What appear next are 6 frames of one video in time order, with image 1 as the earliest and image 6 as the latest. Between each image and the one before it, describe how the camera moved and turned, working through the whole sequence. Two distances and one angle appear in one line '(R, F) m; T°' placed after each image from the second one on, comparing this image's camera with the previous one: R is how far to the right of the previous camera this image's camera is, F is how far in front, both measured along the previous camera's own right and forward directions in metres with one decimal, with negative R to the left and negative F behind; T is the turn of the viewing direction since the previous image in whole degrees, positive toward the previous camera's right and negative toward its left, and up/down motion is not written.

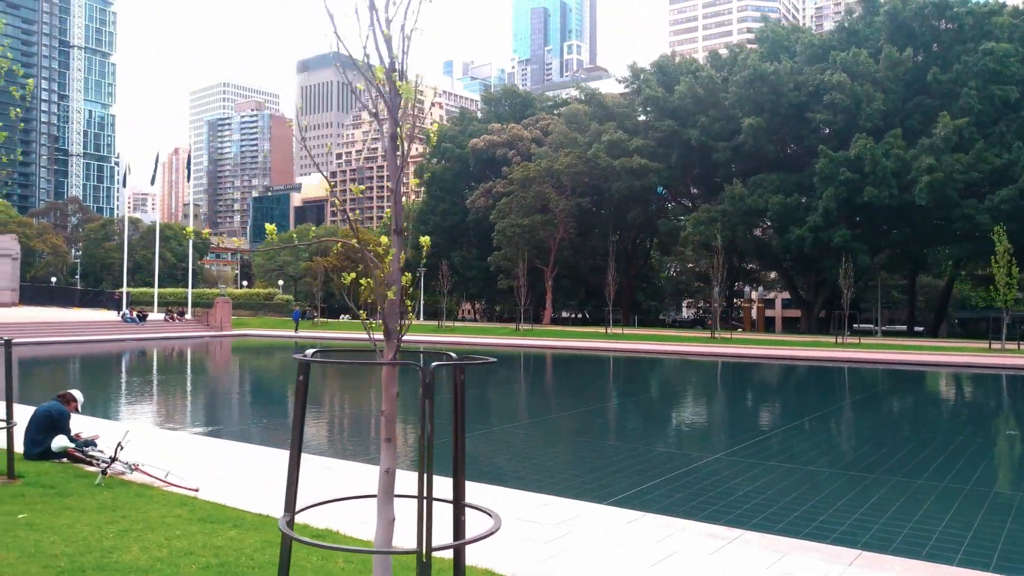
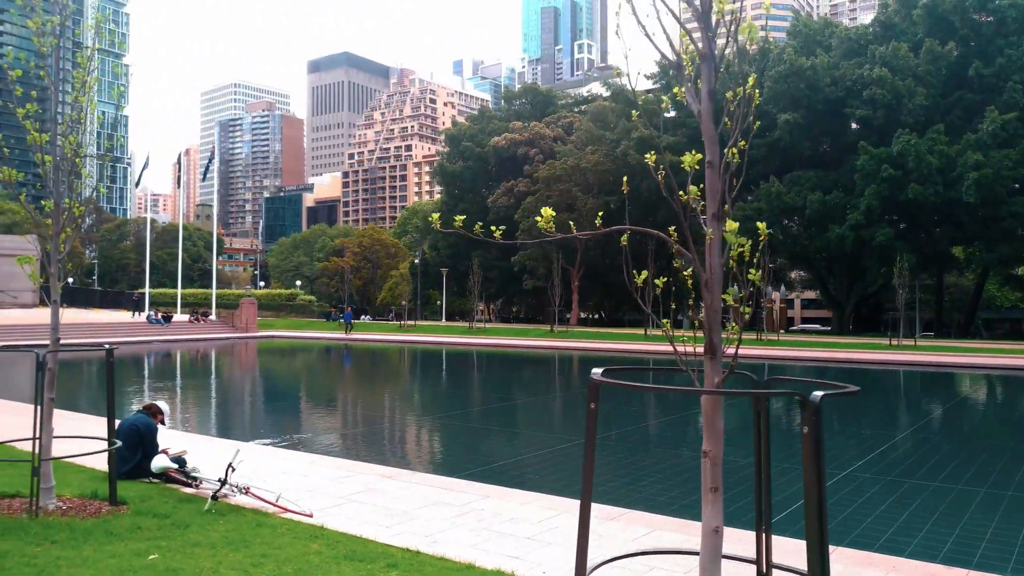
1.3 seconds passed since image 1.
(-0.9, +0.6) m; -1°
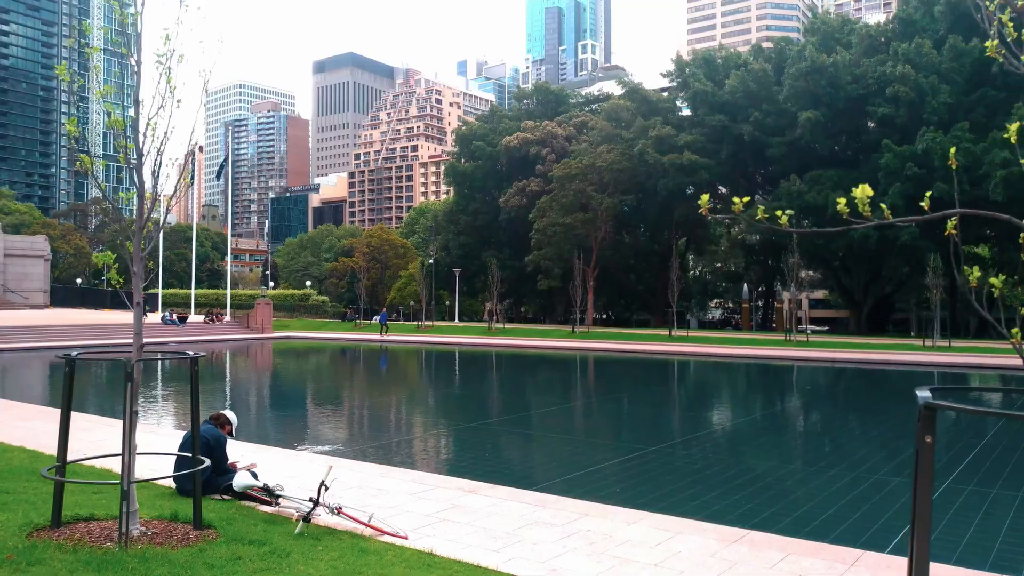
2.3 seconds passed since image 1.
(-0.6, +0.4) m; 0°
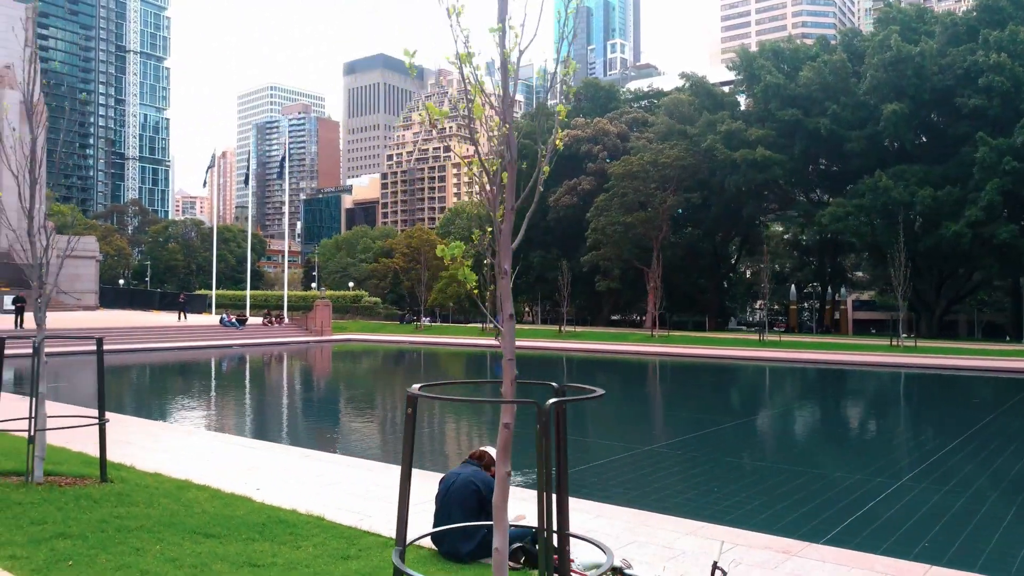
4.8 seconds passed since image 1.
(-1.7, +1.1) m; -2°
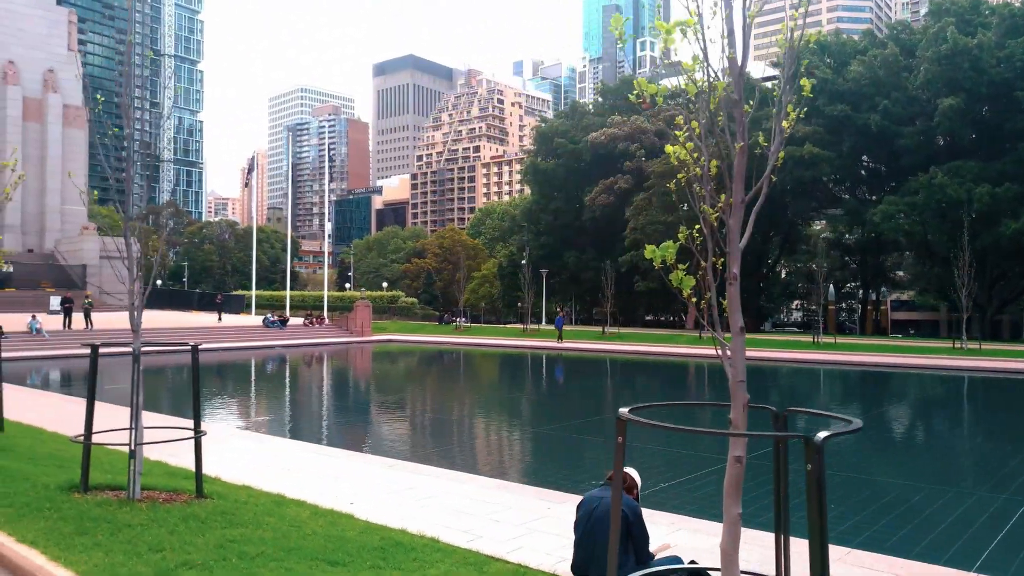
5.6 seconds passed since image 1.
(-0.6, +0.4) m; -2°
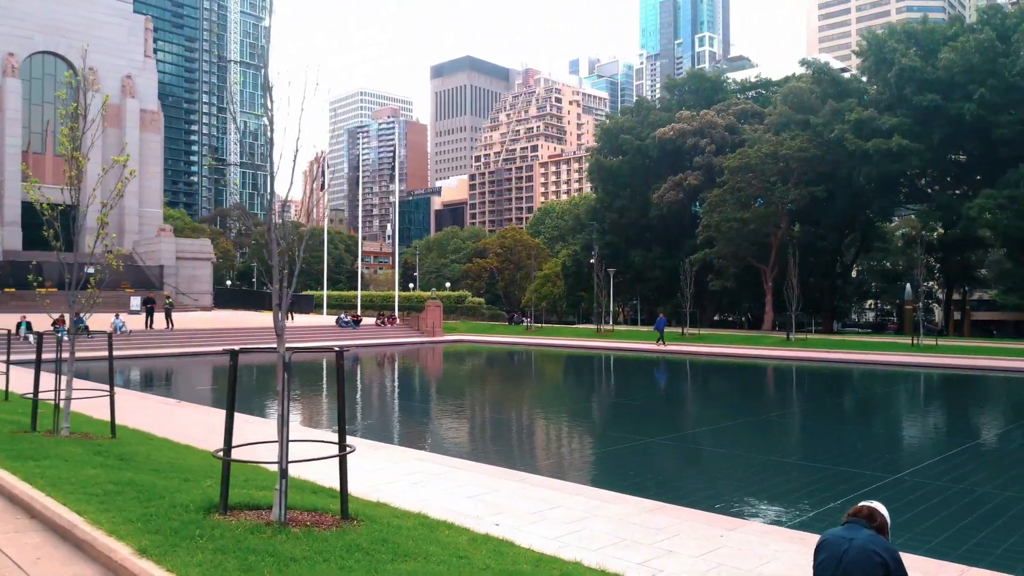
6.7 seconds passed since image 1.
(-0.7, +0.5) m; -4°
